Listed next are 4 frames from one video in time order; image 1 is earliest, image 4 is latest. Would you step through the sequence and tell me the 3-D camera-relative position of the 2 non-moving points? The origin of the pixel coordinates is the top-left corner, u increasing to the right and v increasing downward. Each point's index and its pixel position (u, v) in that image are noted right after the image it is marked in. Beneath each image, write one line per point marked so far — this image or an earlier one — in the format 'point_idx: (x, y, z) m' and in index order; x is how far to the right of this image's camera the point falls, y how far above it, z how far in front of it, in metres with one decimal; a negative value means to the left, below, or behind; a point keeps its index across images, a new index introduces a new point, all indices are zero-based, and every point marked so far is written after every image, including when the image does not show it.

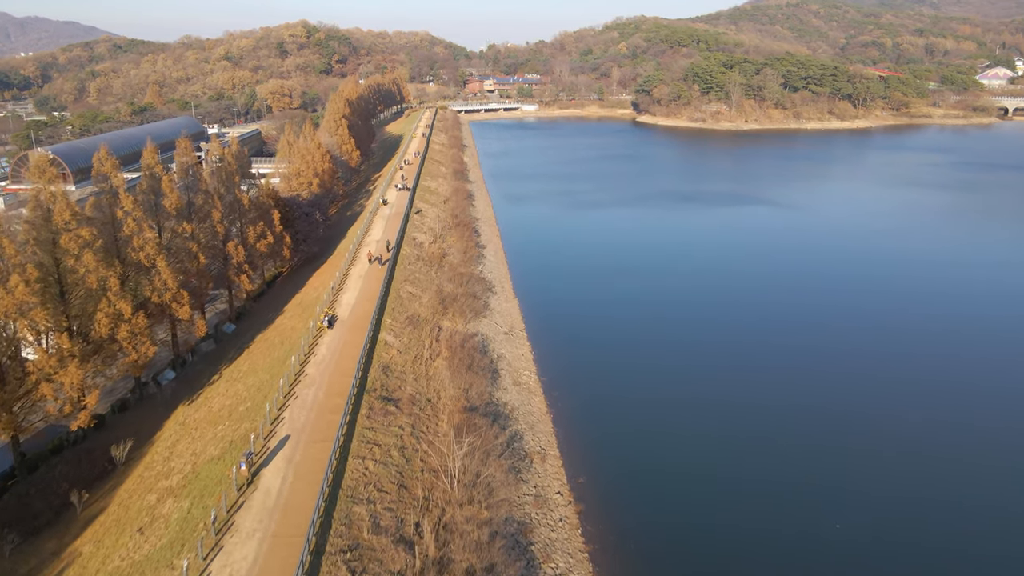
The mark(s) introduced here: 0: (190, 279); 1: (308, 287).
0: (-4.0, +0.1, +11.1) m
1: (-3.3, 0.0, +14.3) m
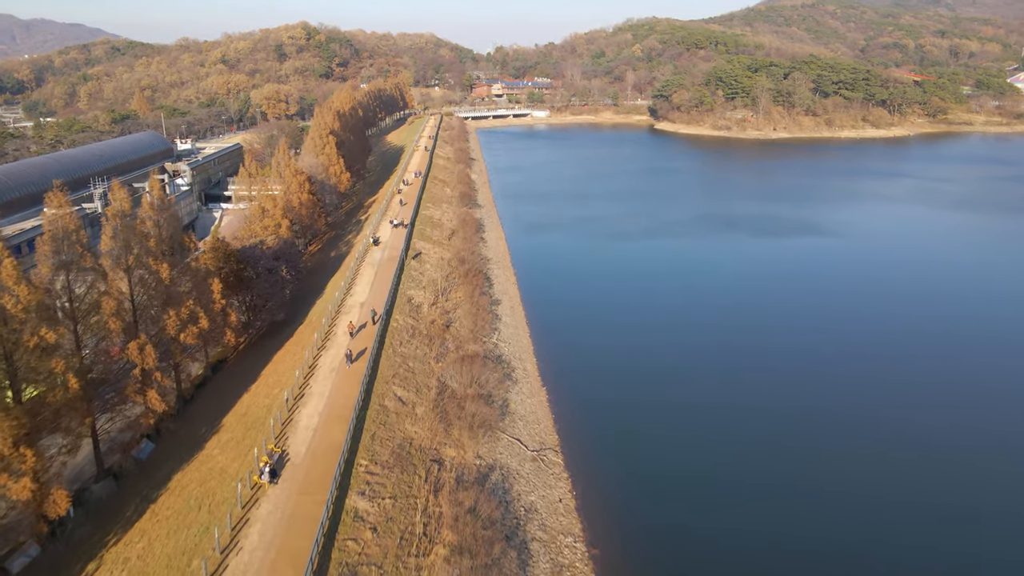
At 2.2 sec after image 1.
0: (-3.7, -1.0, +7.1) m
1: (-3.0, -1.2, +10.4) m
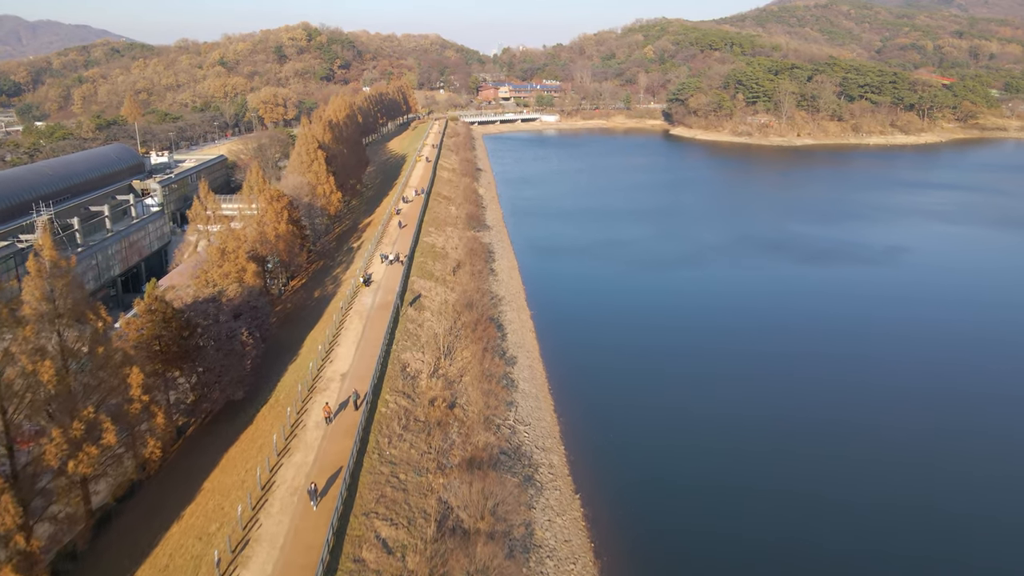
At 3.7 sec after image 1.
0: (-3.5, -1.8, +4.4) m
1: (-2.7, -2.0, +7.6) m
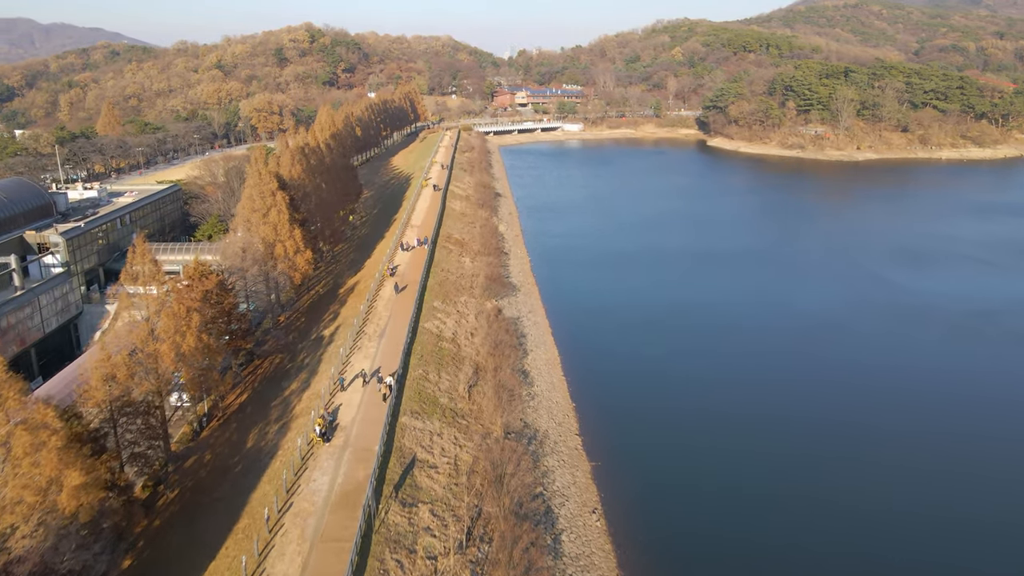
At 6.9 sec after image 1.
0: (-3.1, -3.3, -1.4) m
1: (-2.3, -3.5, +1.8) m
